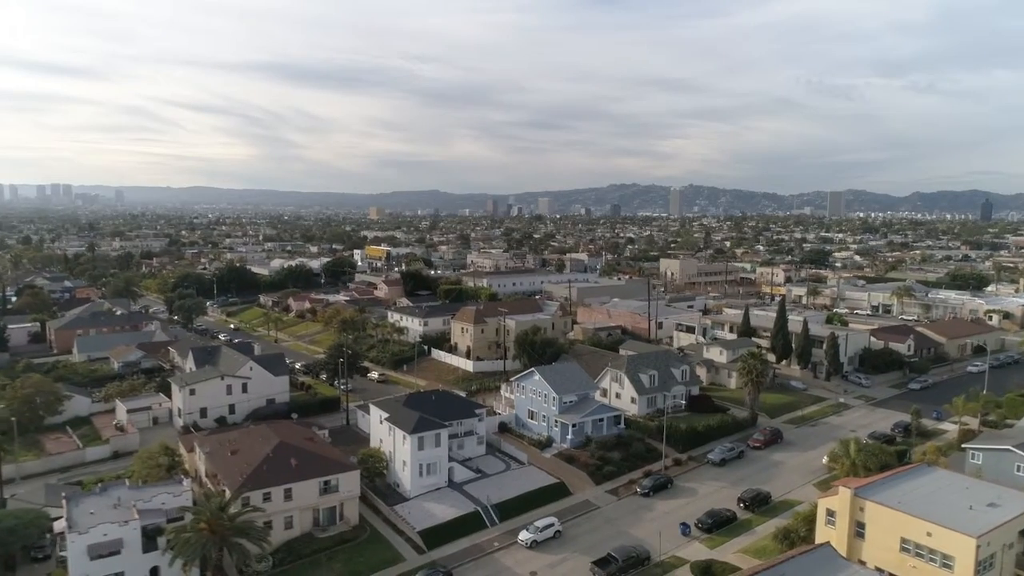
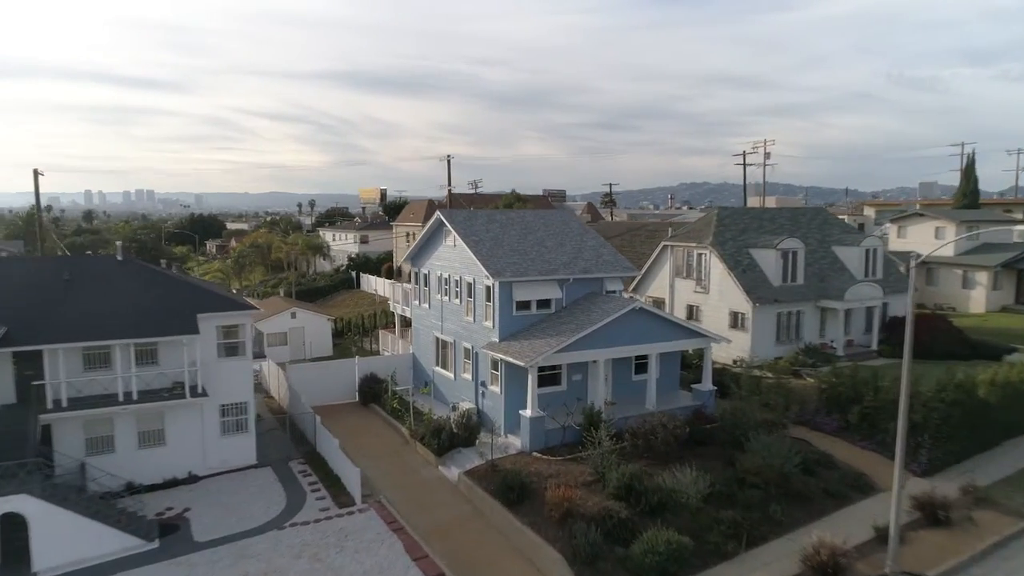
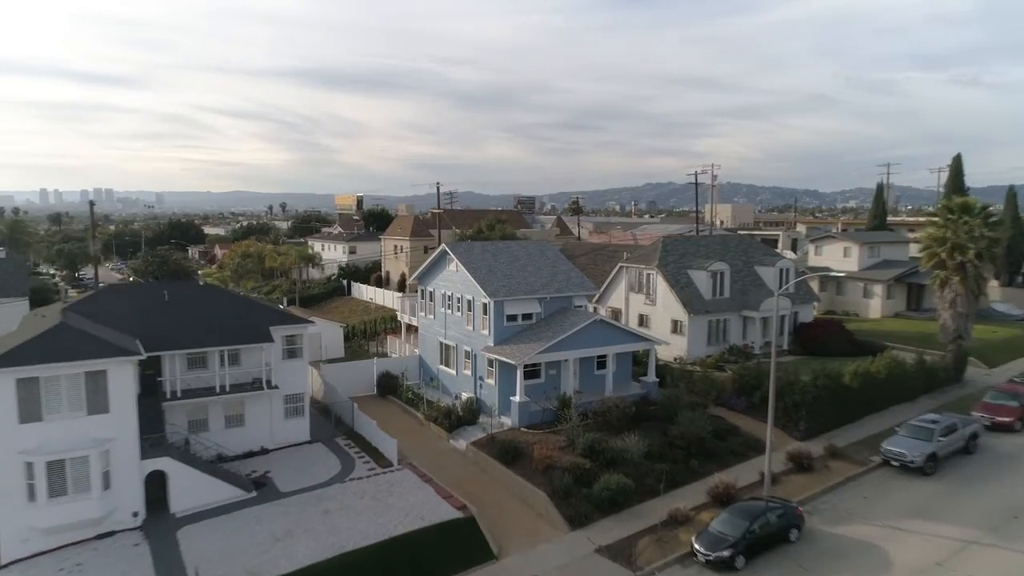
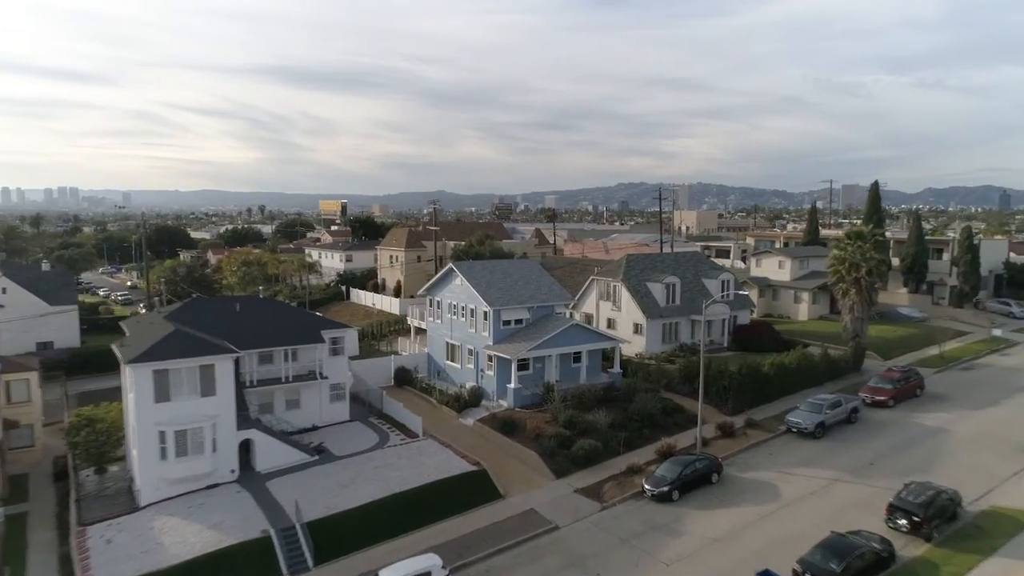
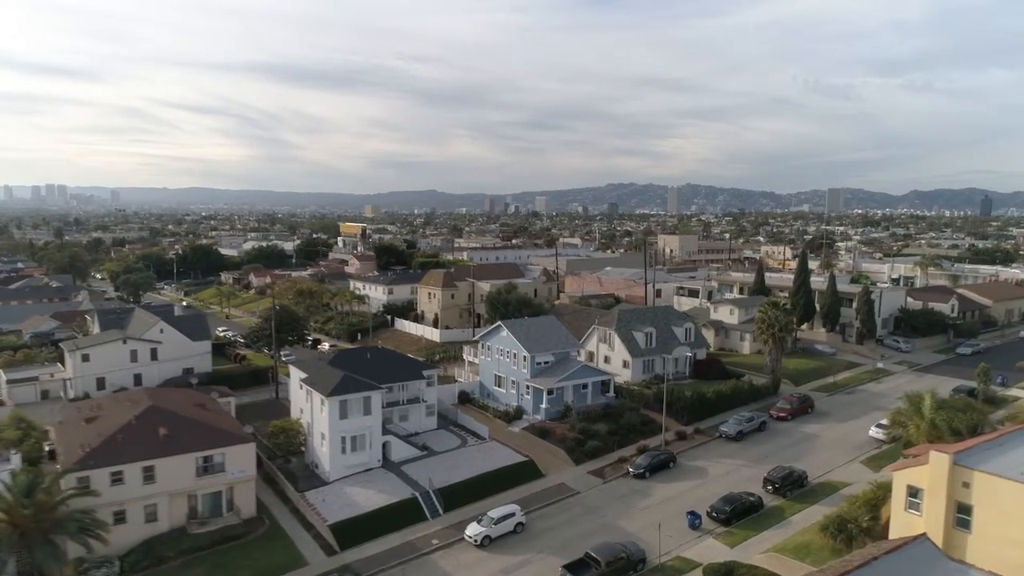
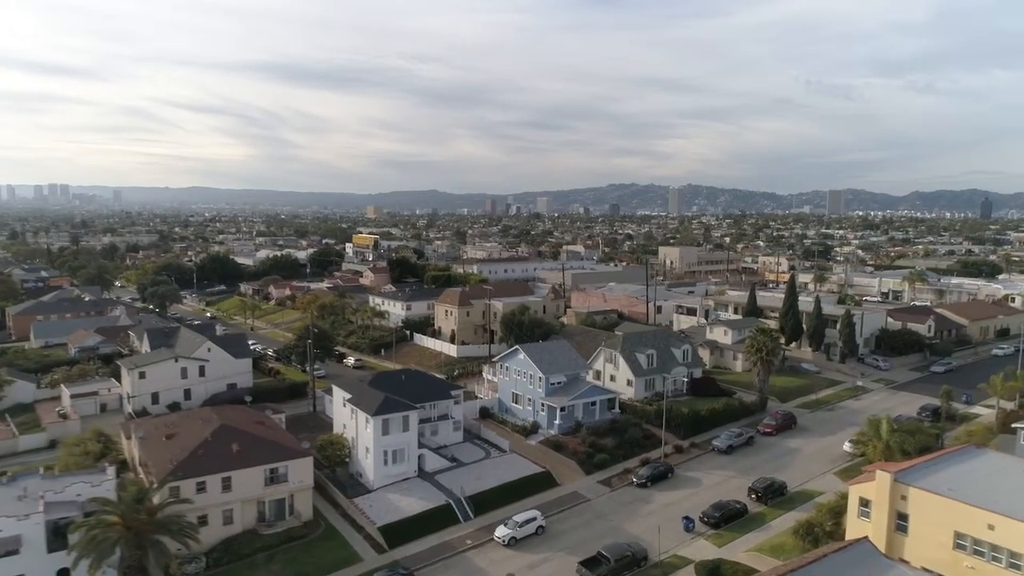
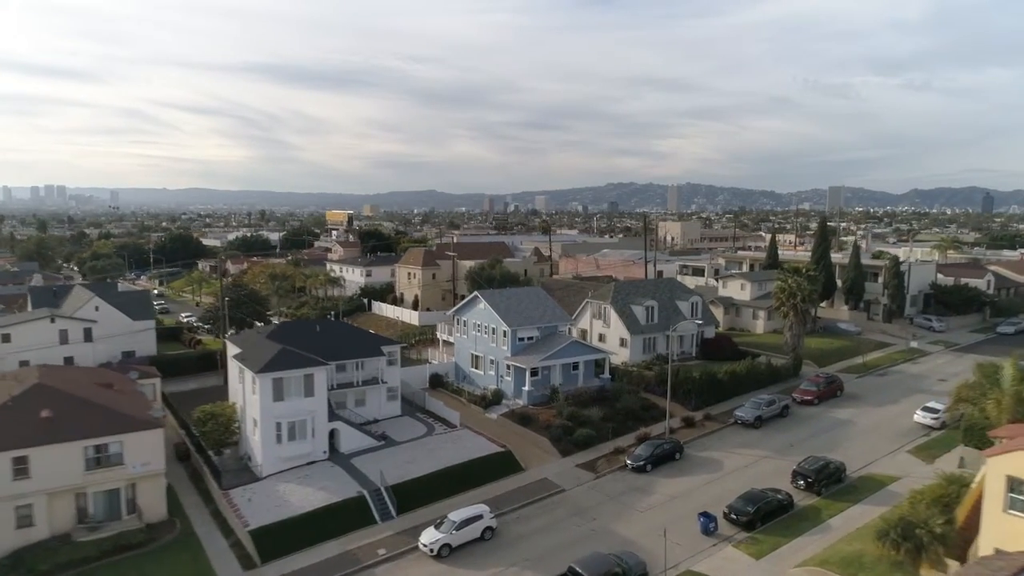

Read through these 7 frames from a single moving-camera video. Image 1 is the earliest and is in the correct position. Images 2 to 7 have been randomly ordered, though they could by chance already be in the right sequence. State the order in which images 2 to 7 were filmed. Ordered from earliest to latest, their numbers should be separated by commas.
6, 5, 7, 4, 3, 2
